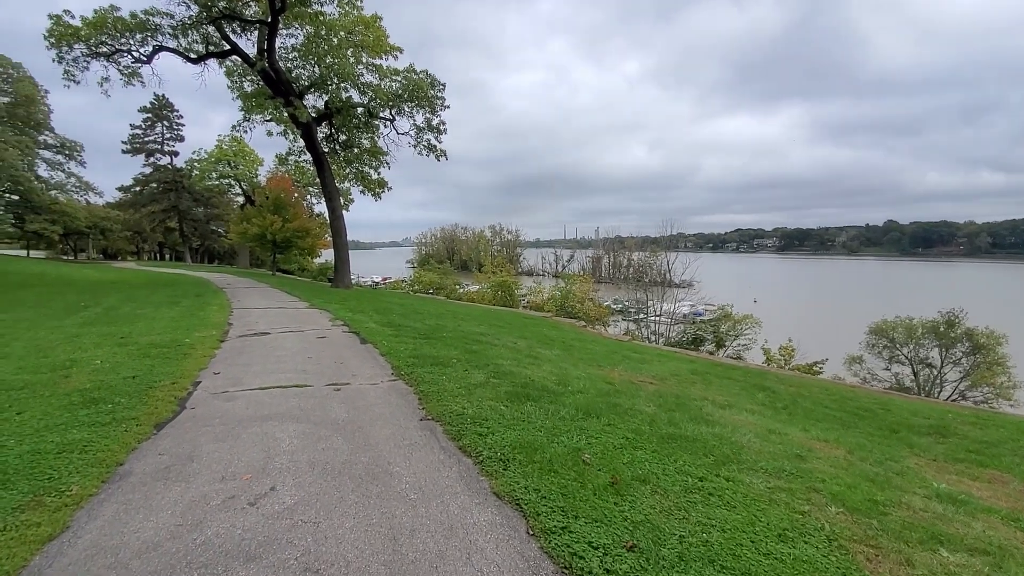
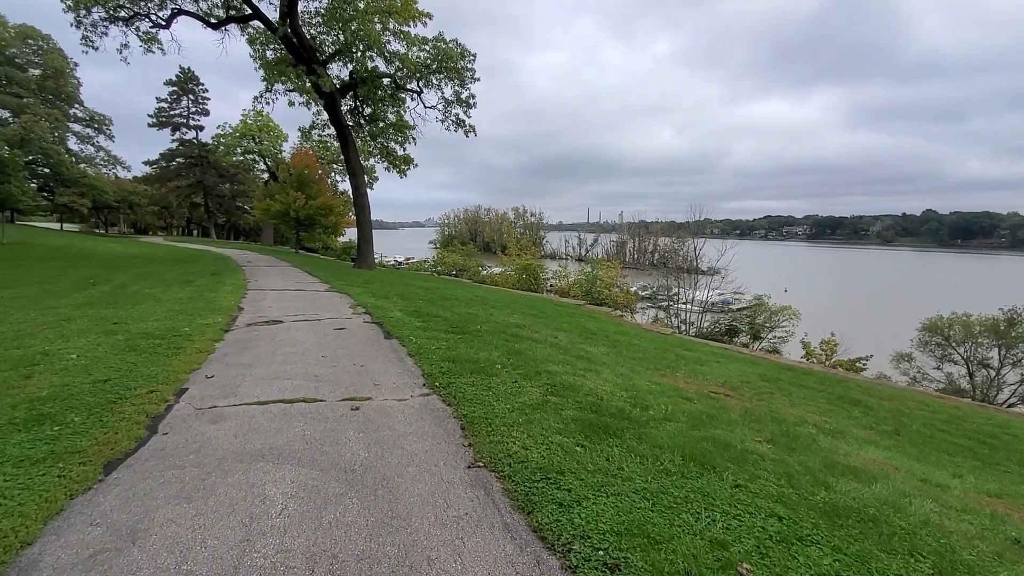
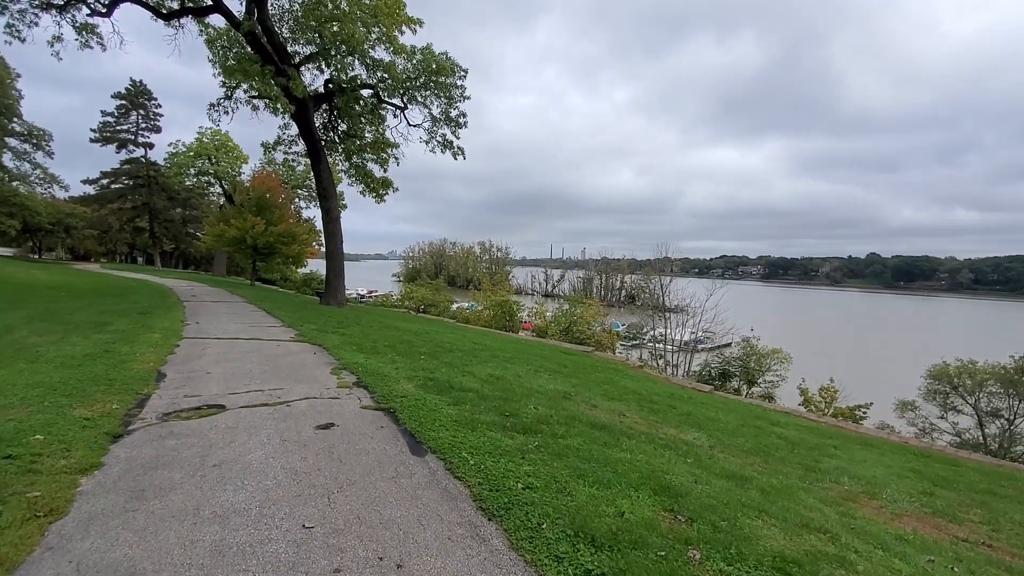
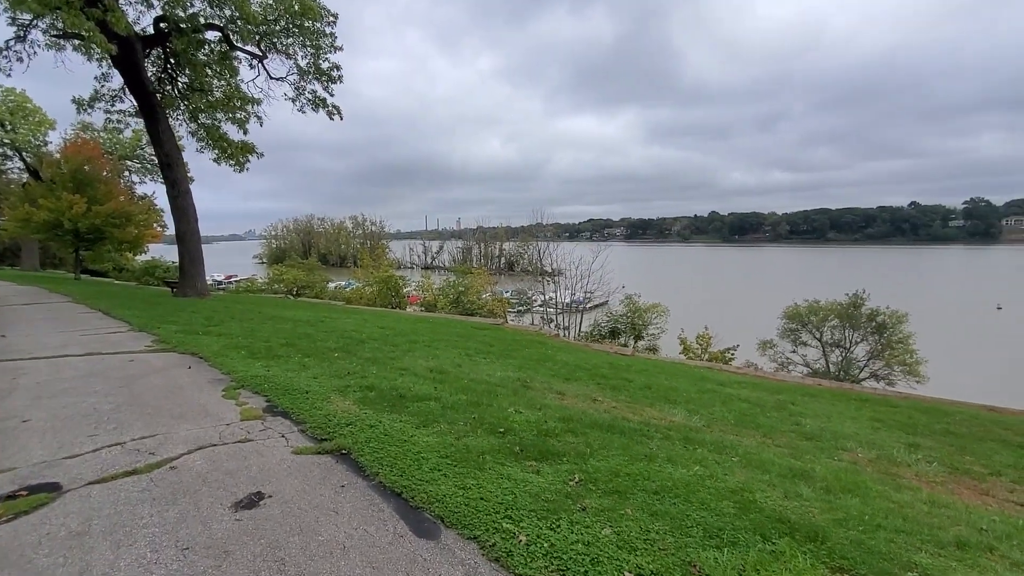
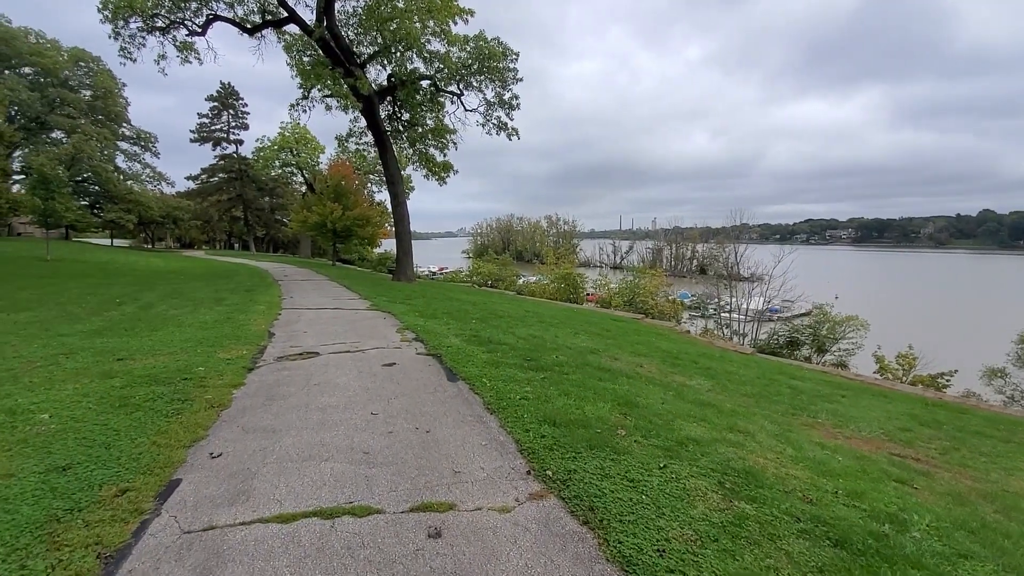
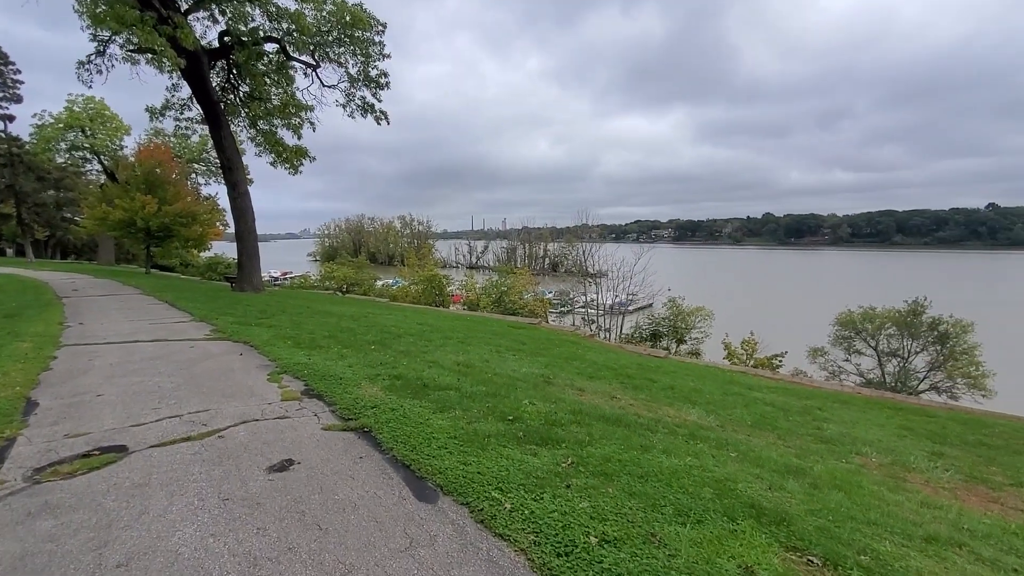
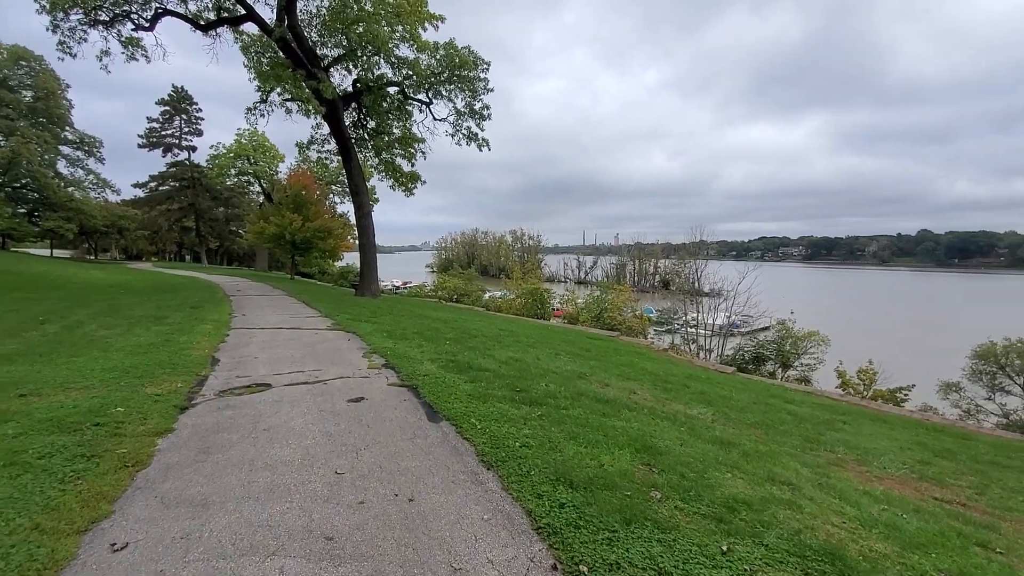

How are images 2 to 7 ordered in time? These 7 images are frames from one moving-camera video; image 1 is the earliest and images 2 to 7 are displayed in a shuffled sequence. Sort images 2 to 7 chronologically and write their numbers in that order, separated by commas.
2, 5, 7, 3, 6, 4
